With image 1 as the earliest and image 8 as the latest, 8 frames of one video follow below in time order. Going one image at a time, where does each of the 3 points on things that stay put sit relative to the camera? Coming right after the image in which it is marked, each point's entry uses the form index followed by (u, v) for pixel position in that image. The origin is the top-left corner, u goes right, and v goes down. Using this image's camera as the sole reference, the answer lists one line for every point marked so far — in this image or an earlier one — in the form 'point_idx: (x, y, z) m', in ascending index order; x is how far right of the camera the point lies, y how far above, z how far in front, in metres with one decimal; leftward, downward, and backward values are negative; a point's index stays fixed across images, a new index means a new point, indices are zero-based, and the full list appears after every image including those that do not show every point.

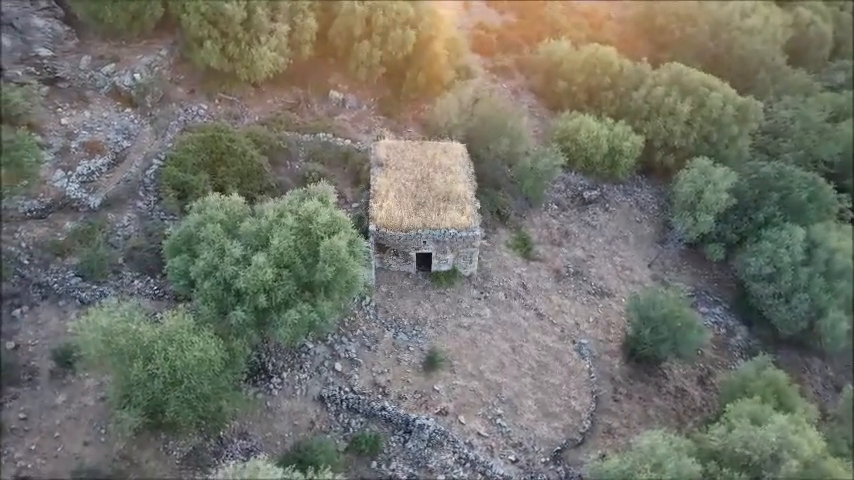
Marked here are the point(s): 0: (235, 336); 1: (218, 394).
0: (-7.3, -3.6, +20.0) m
1: (-7.6, -5.5, +19.0) m
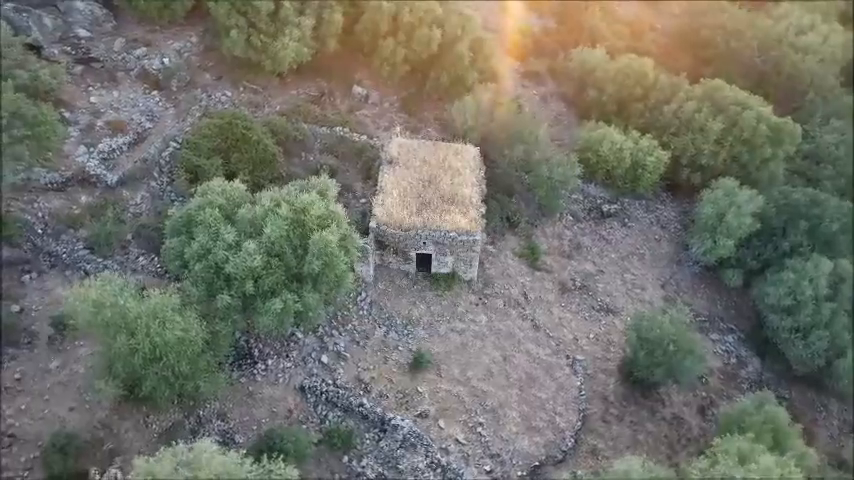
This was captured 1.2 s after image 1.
0: (-8.0, -3.0, +20.4) m
1: (-8.6, -4.9, +19.5) m
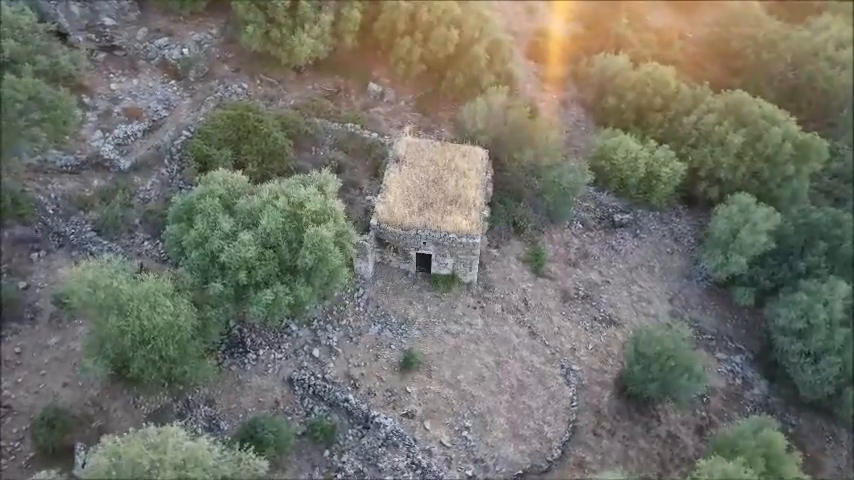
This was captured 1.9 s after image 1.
0: (-8.4, -2.6, +20.8) m
1: (-9.2, -4.5, +19.9) m
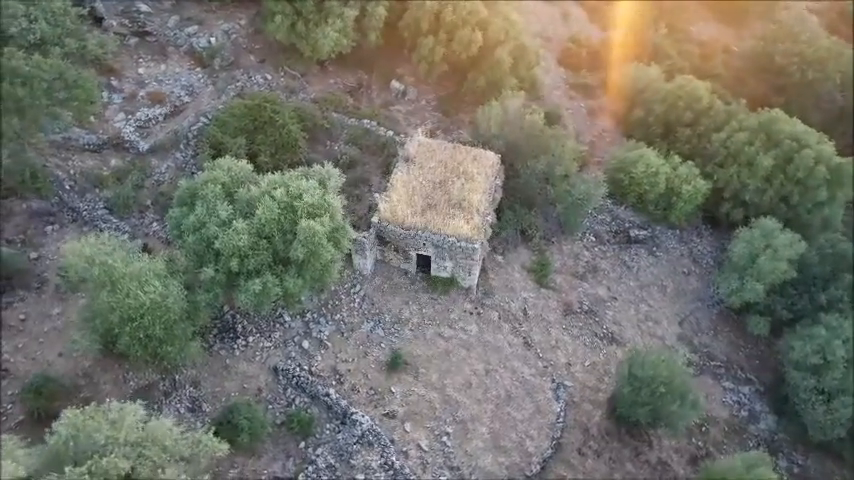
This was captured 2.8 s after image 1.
0: (-9.0, -2.0, +21.2) m
1: (-9.9, -3.8, +20.4) m
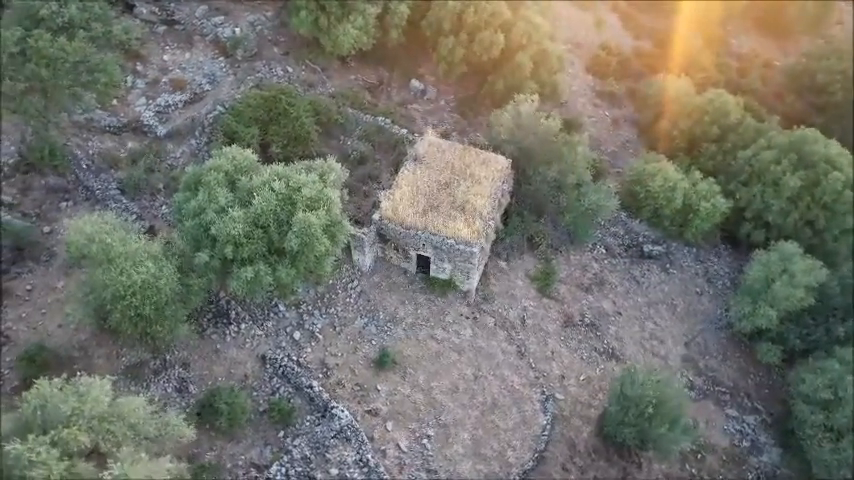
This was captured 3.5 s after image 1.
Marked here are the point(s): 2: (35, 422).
0: (-9.4, -1.4, +21.7) m
1: (-10.5, -3.2, +20.9) m
2: (-13.2, -6.2, +18.2) m
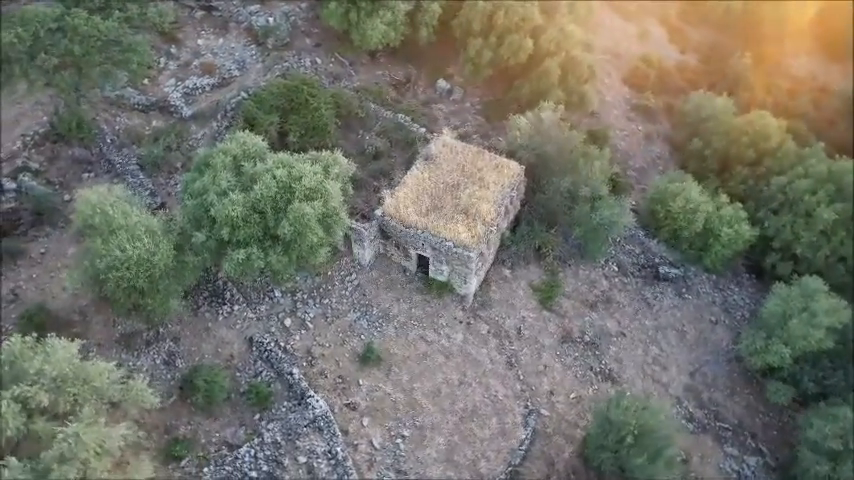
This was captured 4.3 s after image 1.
0: (-9.8, -0.6, +22.4) m
1: (-11.1, -2.2, +21.7) m
2: (-14.3, -5.0, +19.2) m
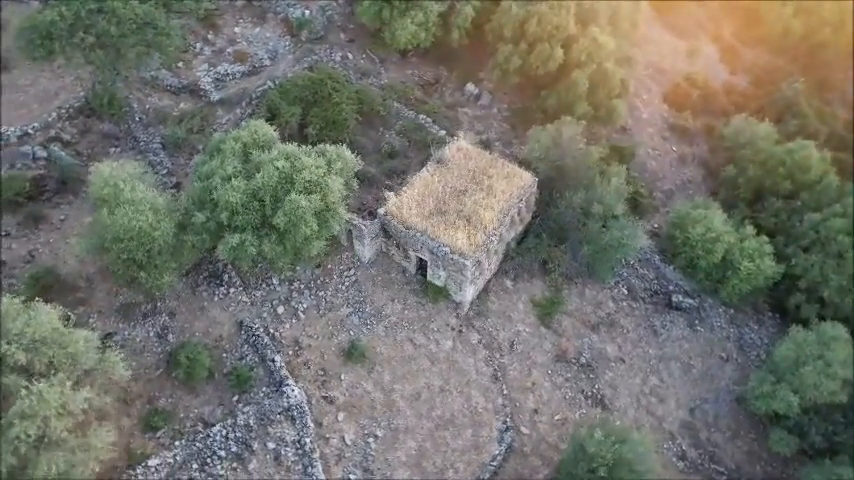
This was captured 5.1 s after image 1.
0: (-10.2, +0.3, +23.2) m
1: (-11.7, -1.2, +22.6) m
2: (-15.3, -3.7, +20.4) m
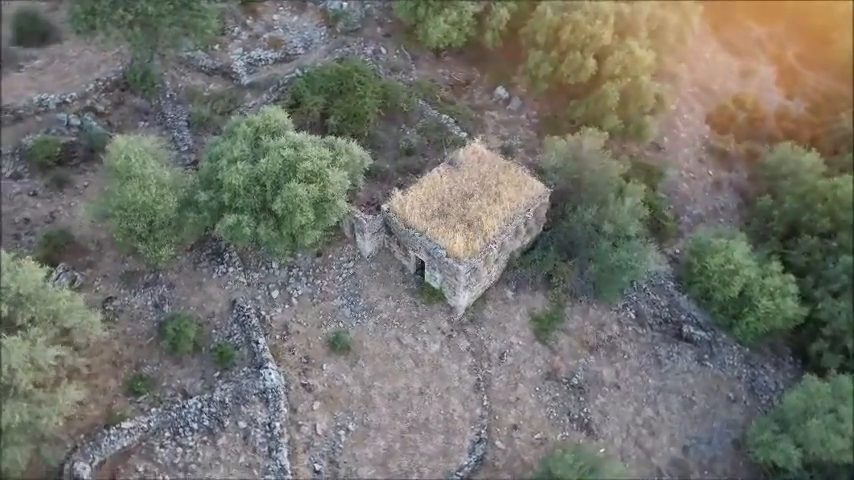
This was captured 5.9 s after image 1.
0: (-10.3, +1.3, +23.9) m
1: (-12.0, 0.0, +23.6) m
2: (-16.1, -2.1, +21.7) m
